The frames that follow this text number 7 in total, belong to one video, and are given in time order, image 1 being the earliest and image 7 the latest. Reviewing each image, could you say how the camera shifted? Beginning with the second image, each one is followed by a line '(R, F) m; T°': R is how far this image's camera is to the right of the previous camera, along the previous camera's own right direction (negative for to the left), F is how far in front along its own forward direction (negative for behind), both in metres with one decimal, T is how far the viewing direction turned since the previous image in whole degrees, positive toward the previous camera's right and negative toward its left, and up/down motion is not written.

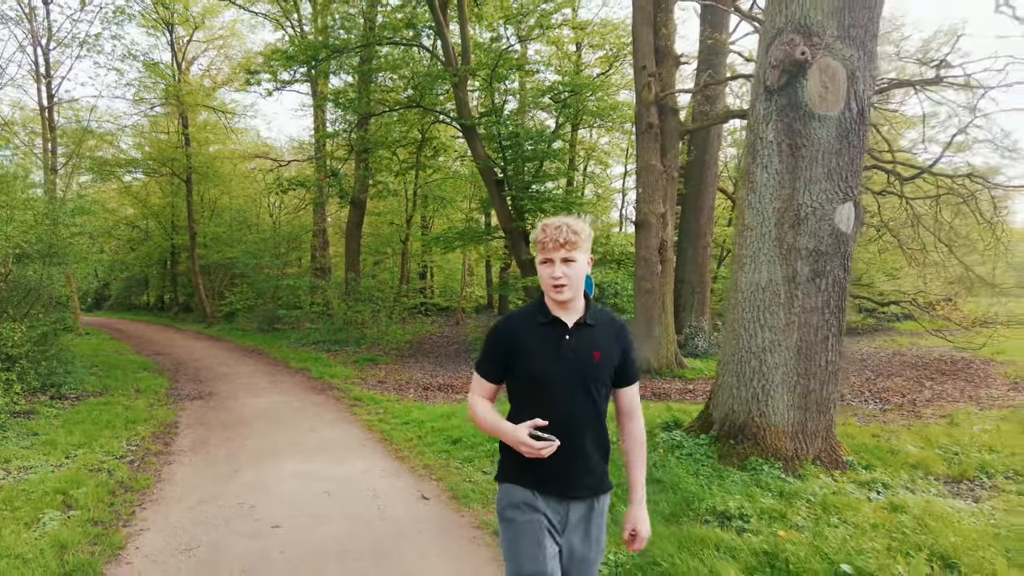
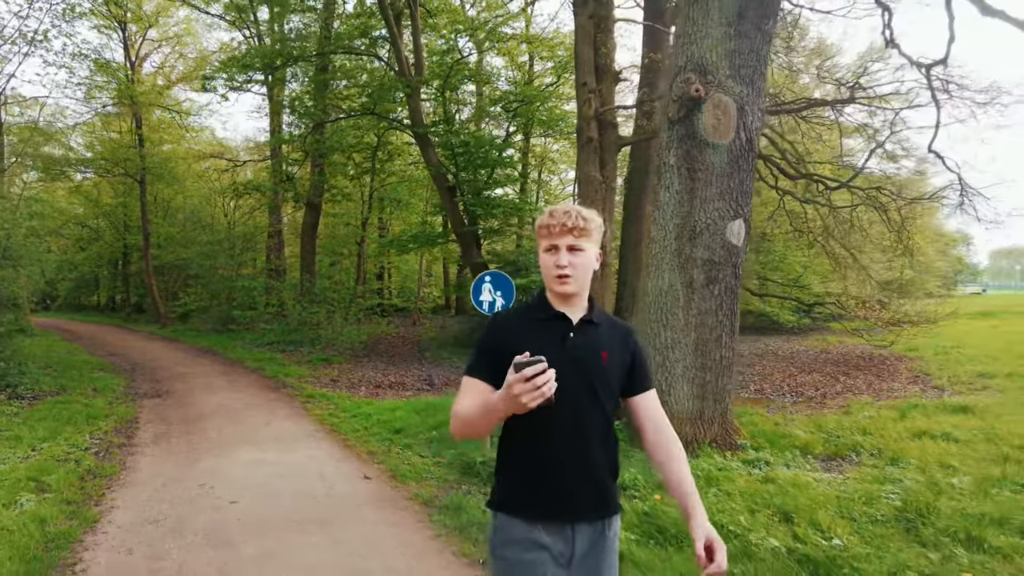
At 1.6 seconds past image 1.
(+0.2, -0.7) m; +4°
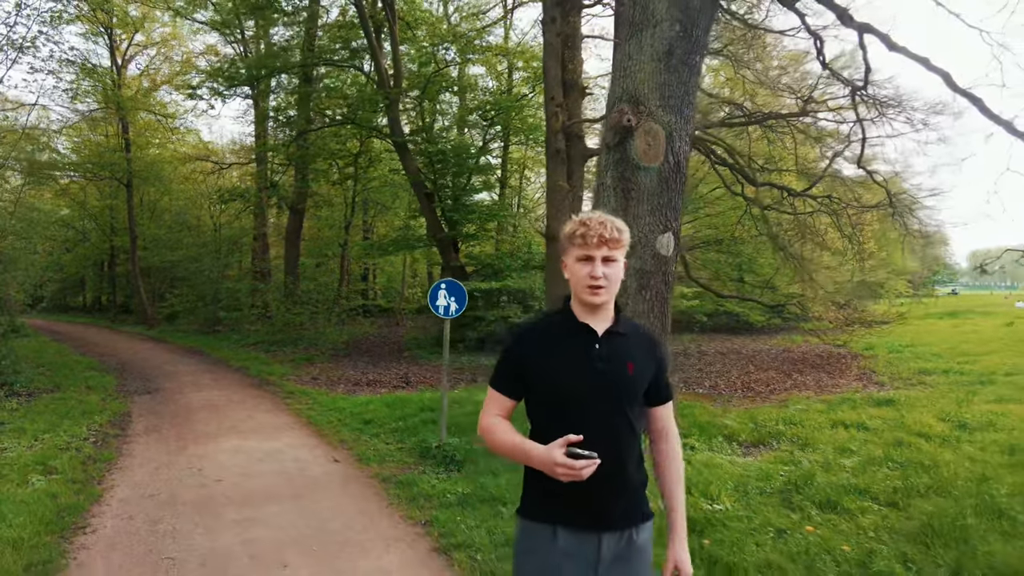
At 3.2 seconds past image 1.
(+0.3, -0.7) m; +1°
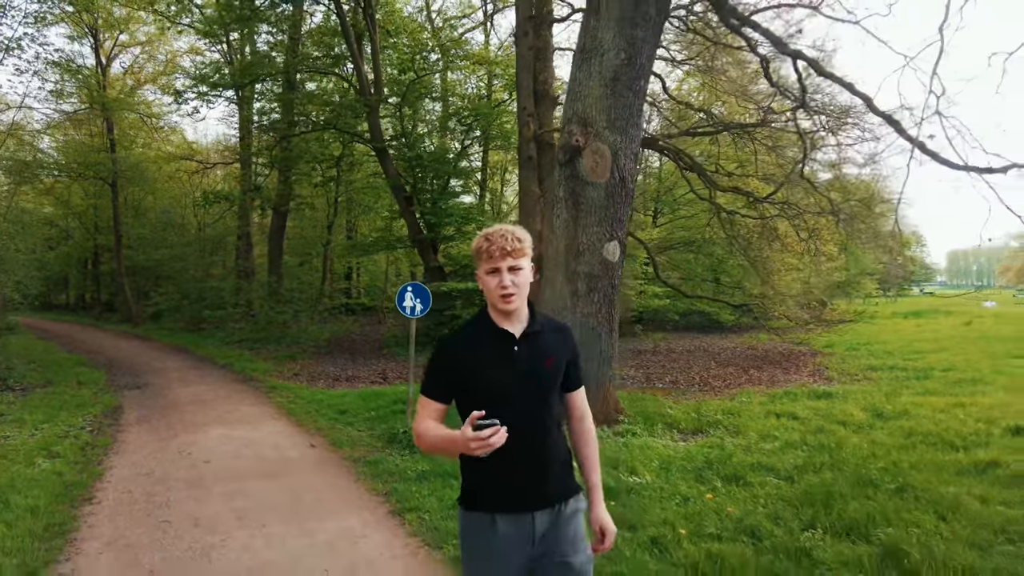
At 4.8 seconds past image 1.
(+0.3, -0.7) m; +1°
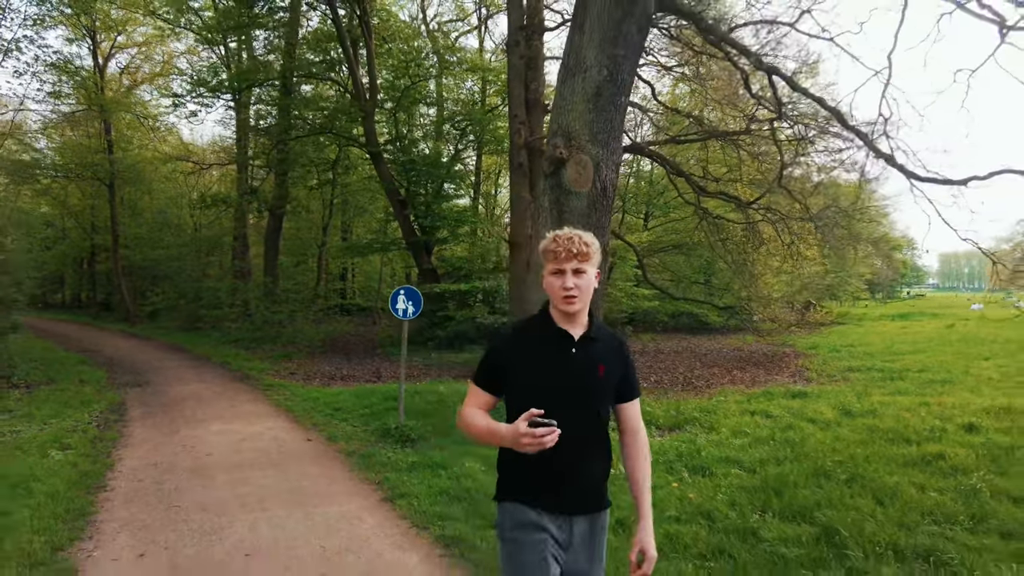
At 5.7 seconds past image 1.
(+0.1, -0.4) m; 0°
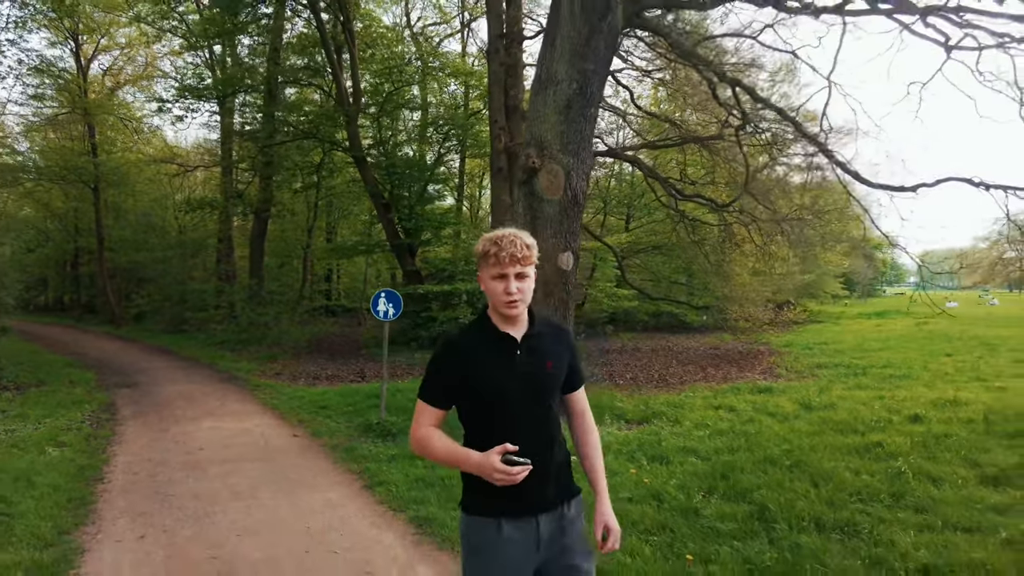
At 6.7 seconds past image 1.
(+0.1, -0.4) m; +1°
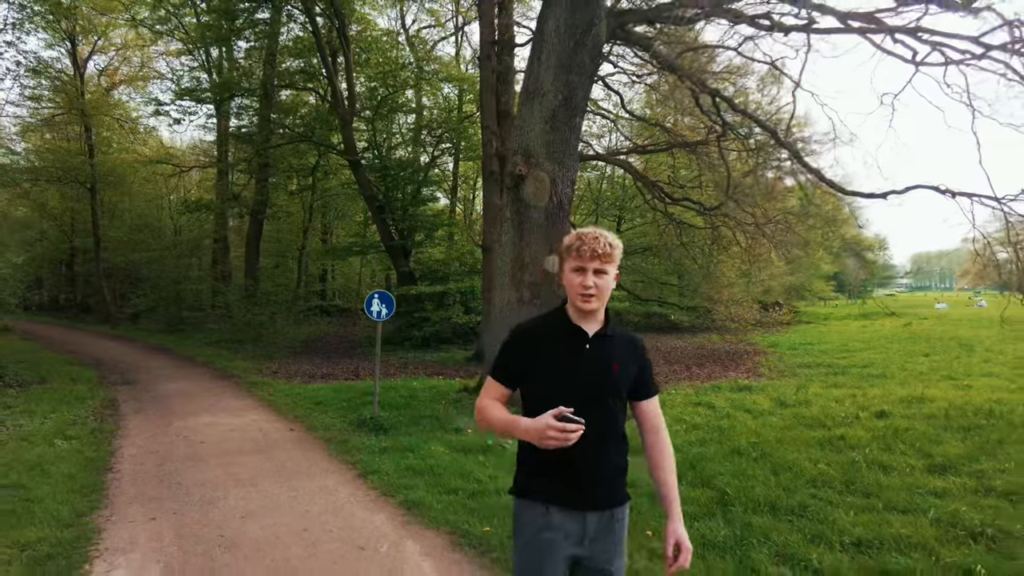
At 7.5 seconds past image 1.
(+0.1, -0.4) m; 0°
